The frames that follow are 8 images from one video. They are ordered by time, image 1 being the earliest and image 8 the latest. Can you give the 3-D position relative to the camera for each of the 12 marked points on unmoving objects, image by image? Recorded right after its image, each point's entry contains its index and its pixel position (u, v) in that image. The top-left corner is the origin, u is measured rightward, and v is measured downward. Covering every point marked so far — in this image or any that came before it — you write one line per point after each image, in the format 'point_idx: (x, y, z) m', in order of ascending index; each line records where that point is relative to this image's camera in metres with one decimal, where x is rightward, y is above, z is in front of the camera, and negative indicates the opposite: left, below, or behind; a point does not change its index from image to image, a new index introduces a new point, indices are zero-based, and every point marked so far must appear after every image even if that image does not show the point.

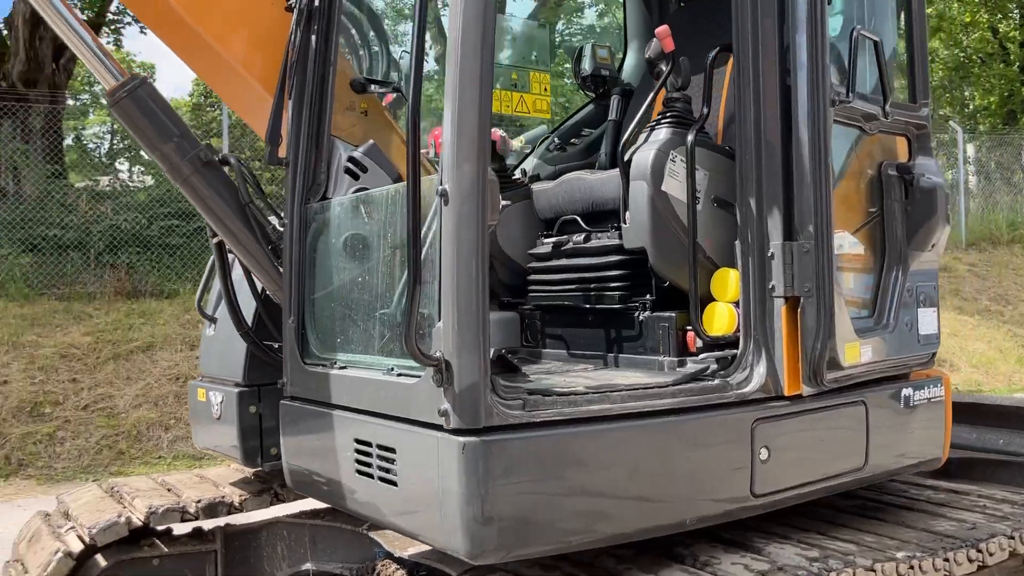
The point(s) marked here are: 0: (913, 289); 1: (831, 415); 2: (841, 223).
0: (+0.9, 0.0, +2.0) m
1: (+0.6, -0.2, +1.8) m
2: (+0.7, +0.1, +1.9) m
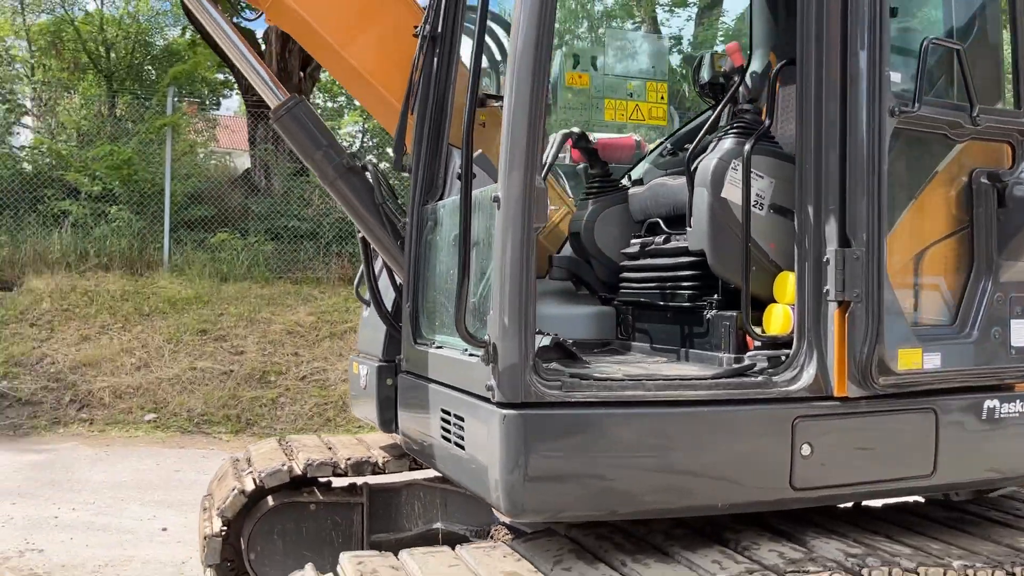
0: (+1.1, 0.0, +1.9) m
1: (+0.8, -0.3, +1.8) m
2: (+0.9, +0.1, +1.9) m
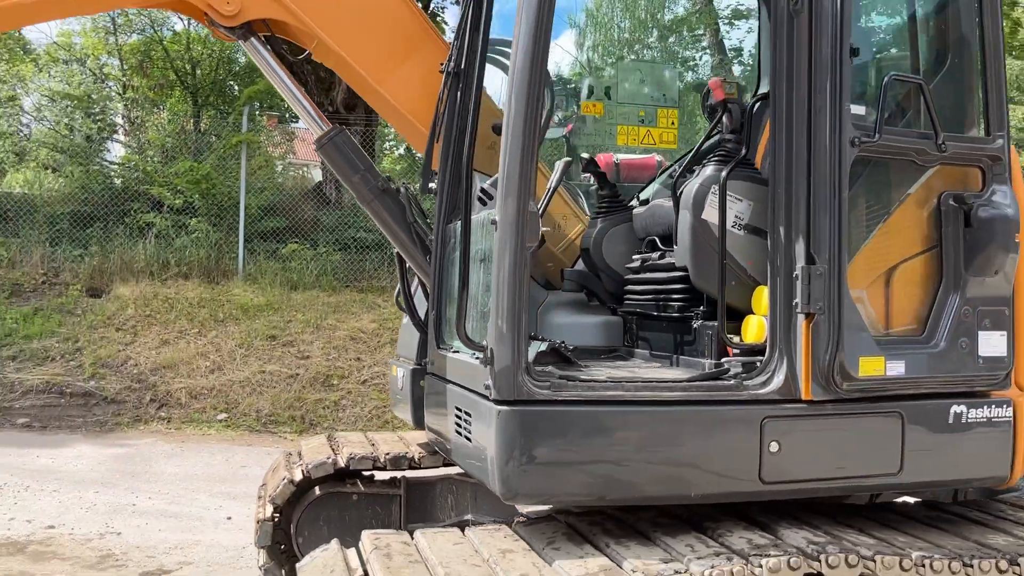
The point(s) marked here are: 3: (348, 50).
0: (+1.1, -0.1, +2.1) m
1: (+0.8, -0.3, +2.0) m
2: (+0.9, +0.1, +2.1) m
3: (-0.5, +0.7, +2.7) m
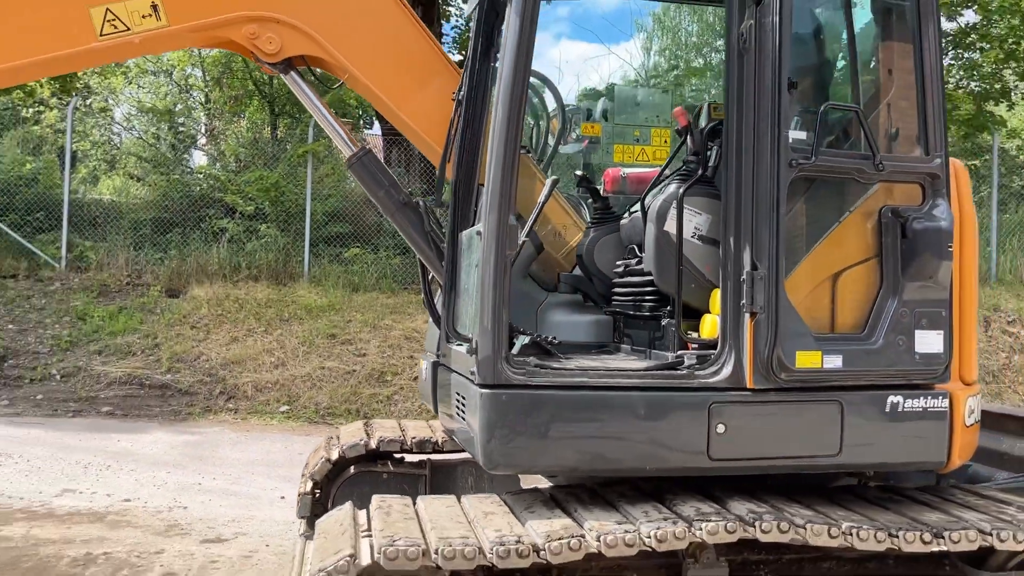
0: (+1.0, -0.1, +2.3) m
1: (+0.7, -0.3, +2.3) m
2: (+0.8, +0.1, +2.3) m
3: (-0.5, +0.7, +3.1) m
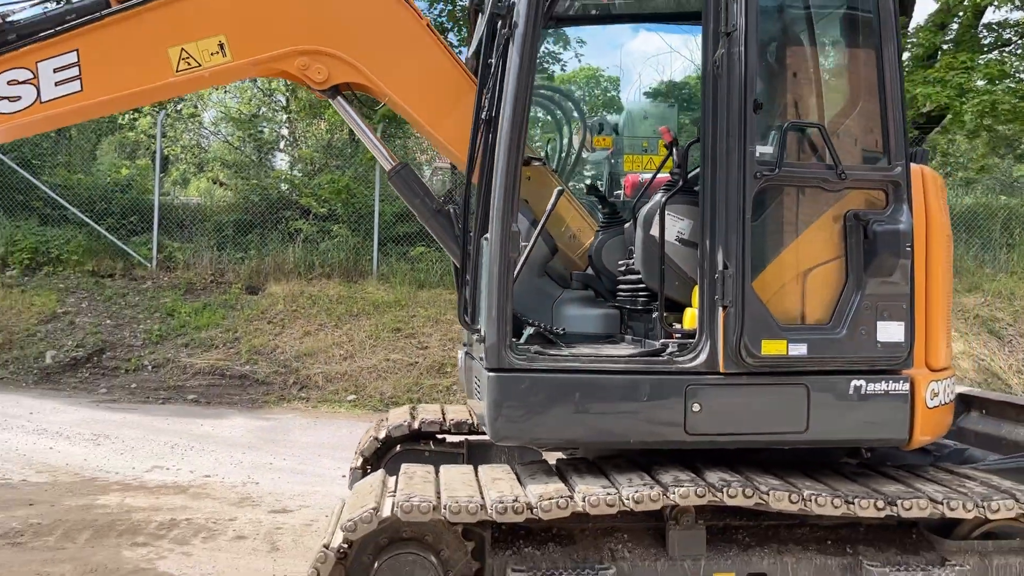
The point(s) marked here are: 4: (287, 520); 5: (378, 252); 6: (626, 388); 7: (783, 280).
0: (+1.1, -0.1, +2.6) m
1: (+0.7, -0.3, +2.6) m
2: (+0.9, +0.1, +2.6) m
3: (-0.4, +0.7, +3.5) m
4: (-1.1, -1.1, +4.2) m
5: (-1.5, +0.4, +9.9) m
6: (+0.3, -0.3, +2.5) m
7: (+0.8, 0.0, +2.6) m
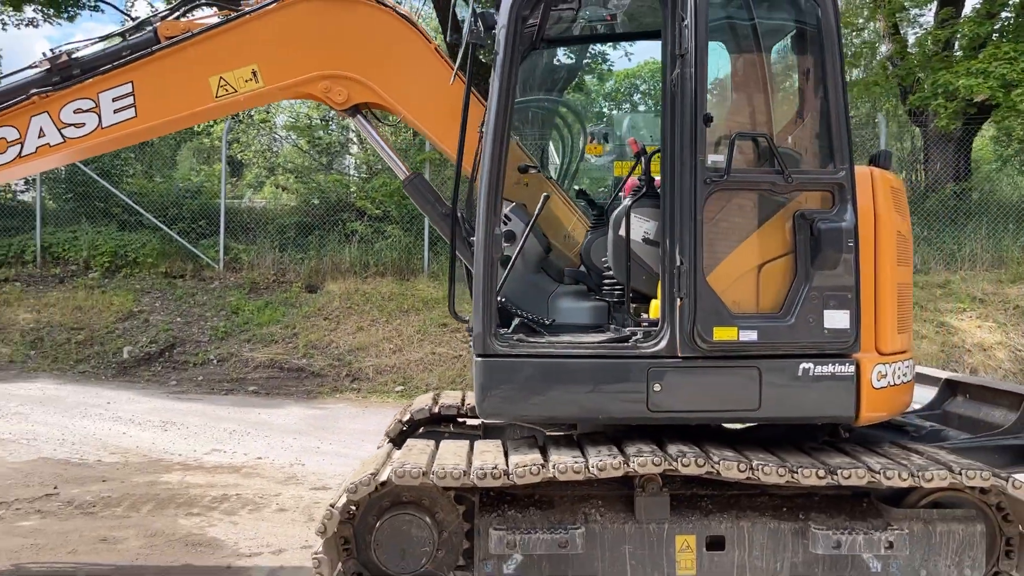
0: (+1.0, 0.0, +2.9) m
1: (+0.7, -0.3, +2.9) m
2: (+0.8, +0.1, +2.9) m
3: (-0.4, +0.8, +3.9) m
4: (-1.0, -1.1, +4.7) m
5: (-1.0, +0.4, +10.4) m
6: (+0.3, -0.3, +2.9) m
7: (+0.7, 0.0, +2.9) m
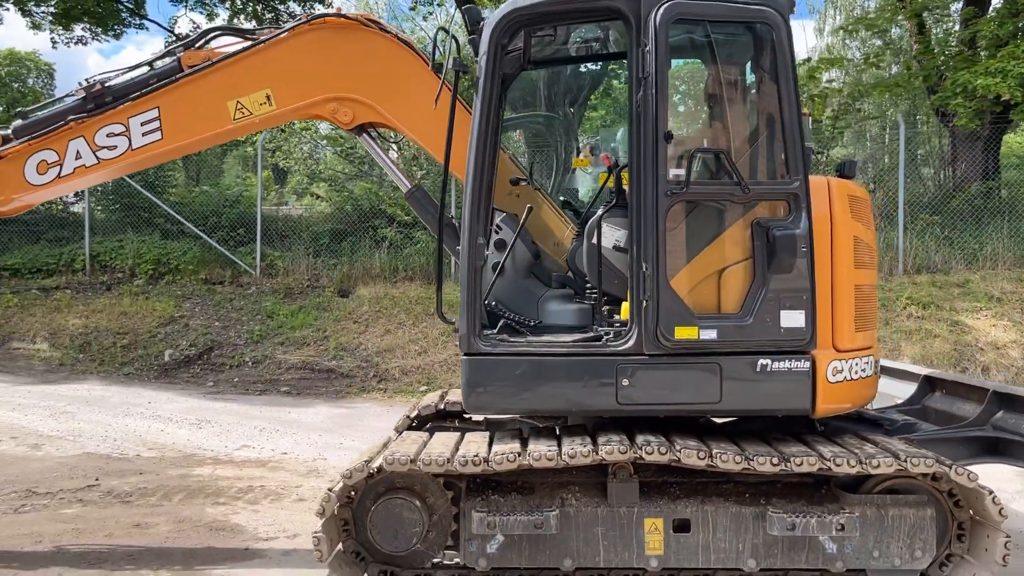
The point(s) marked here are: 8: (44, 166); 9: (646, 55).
0: (+0.9, 0.0, +3.1) m
1: (+0.6, -0.3, +3.1) m
2: (+0.7, +0.1, +3.2) m
3: (-0.4, +0.7, +4.2) m
4: (-1.0, -1.1, +5.0) m
5: (-0.7, +0.4, +10.7) m
6: (+0.2, -0.3, +3.2) m
7: (+0.7, 0.0, +3.2) m
8: (-2.1, +0.6, +4.0) m
9: (+0.5, +0.8, +3.1) m
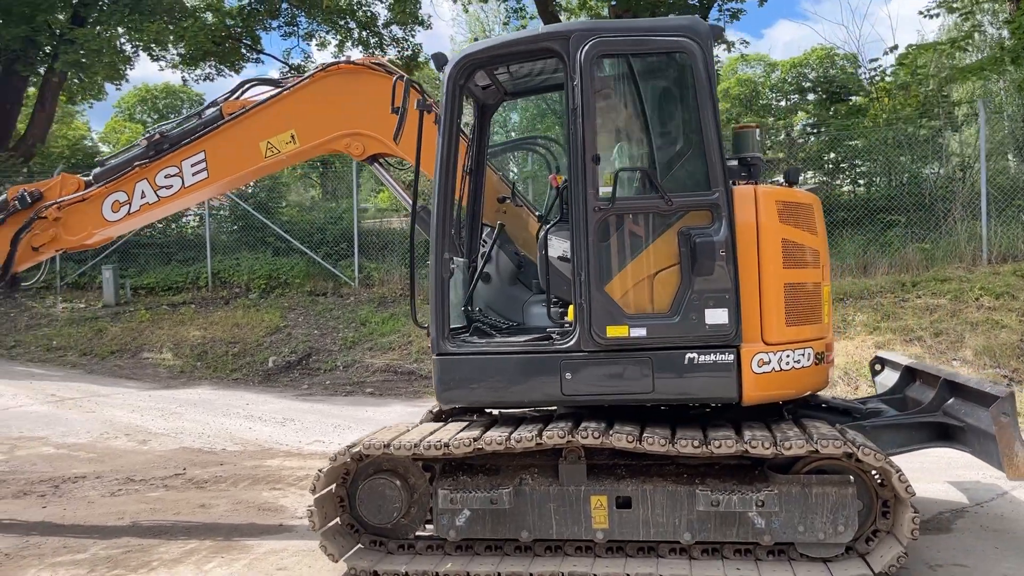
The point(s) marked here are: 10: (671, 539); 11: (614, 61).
0: (+0.7, 0.0, +3.5) m
1: (+0.4, -0.3, +3.5) m
2: (+0.5, +0.1, +3.5) m
3: (-0.5, +0.7, +4.7) m
4: (-0.8, -1.2, +5.6) m
5: (+0.3, +0.3, +11.2) m
6: (0.0, -0.3, +3.6) m
7: (+0.5, 0.0, +3.5) m
8: (-2.2, +0.5, +4.8) m
9: (+0.2, +0.8, +3.5) m
10: (+0.6, -1.0, +3.5) m
11: (+0.4, +0.9, +3.5) m
